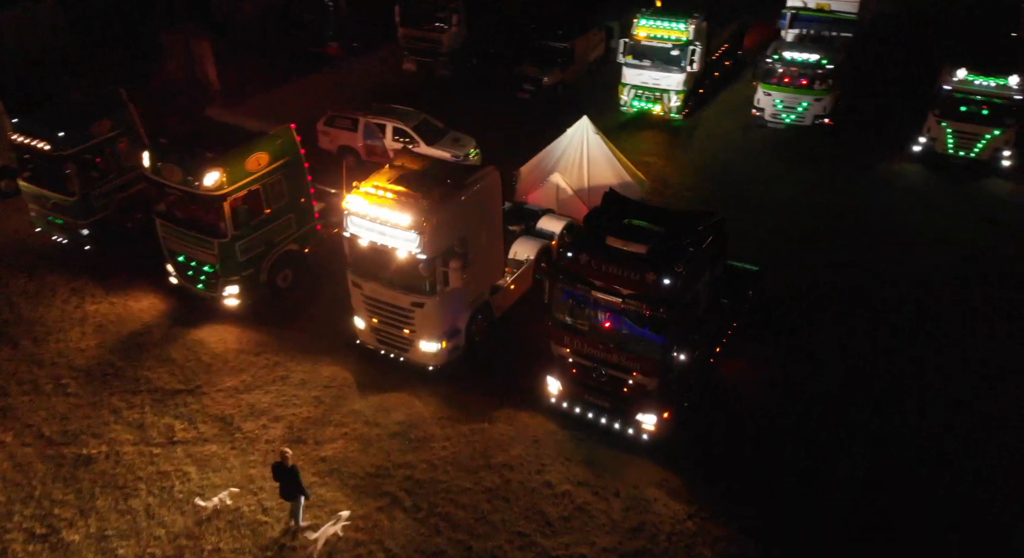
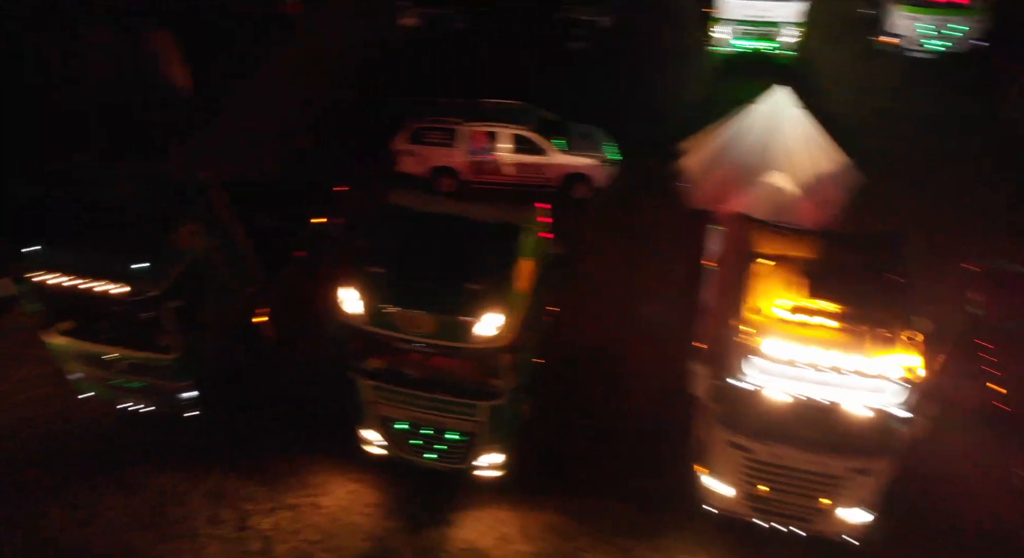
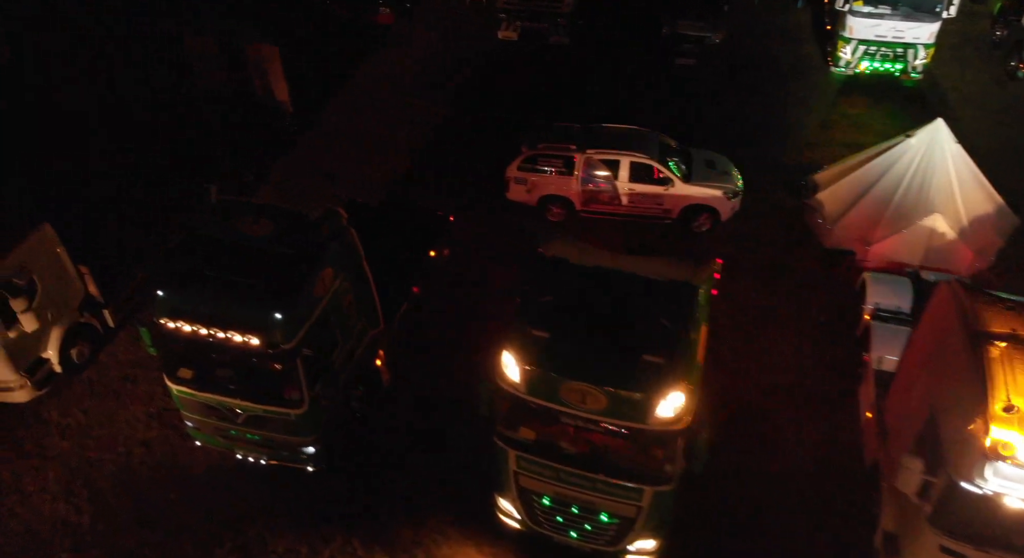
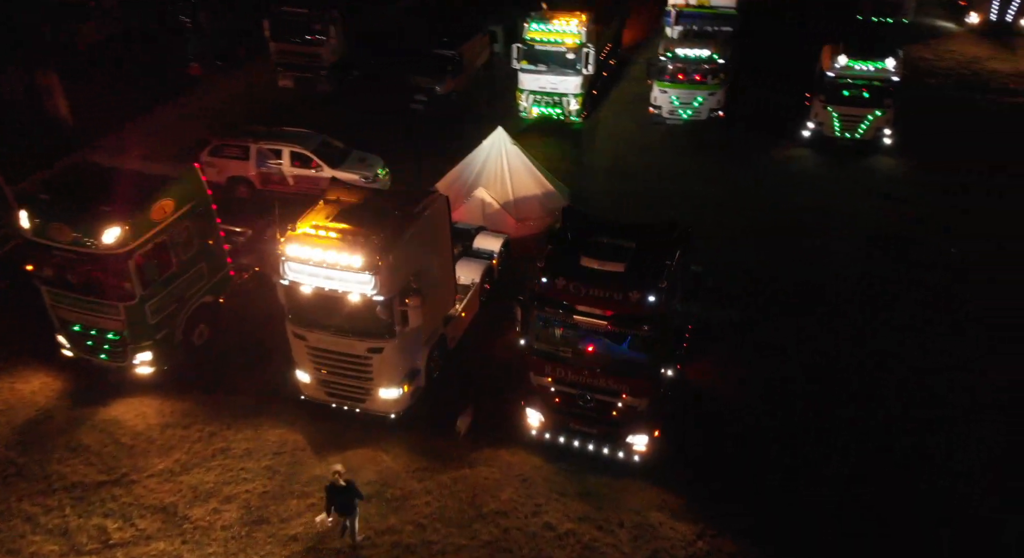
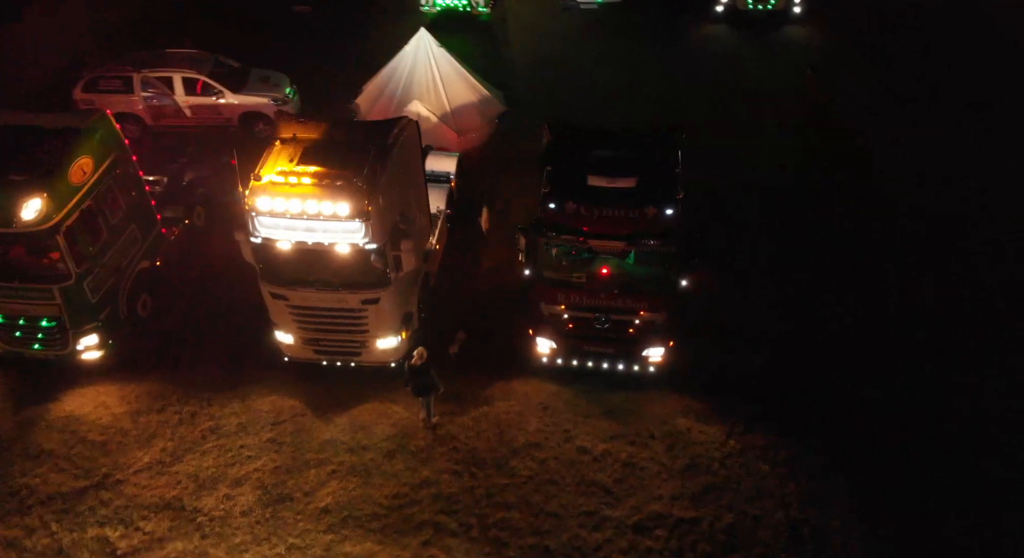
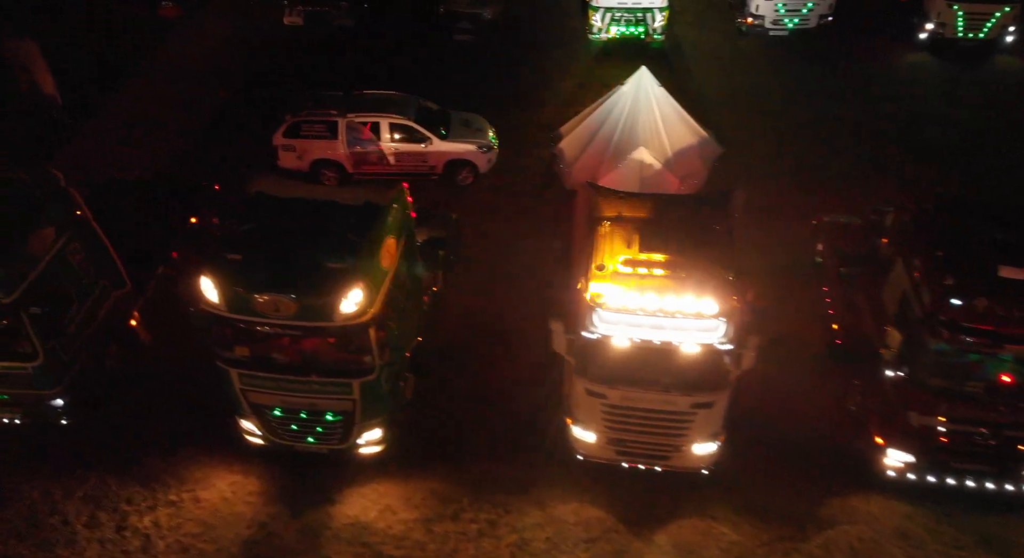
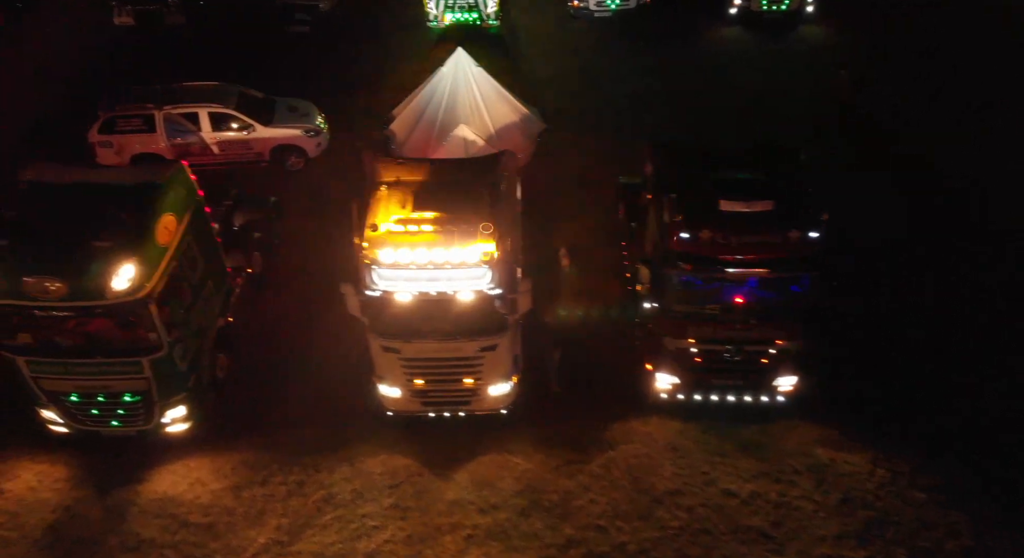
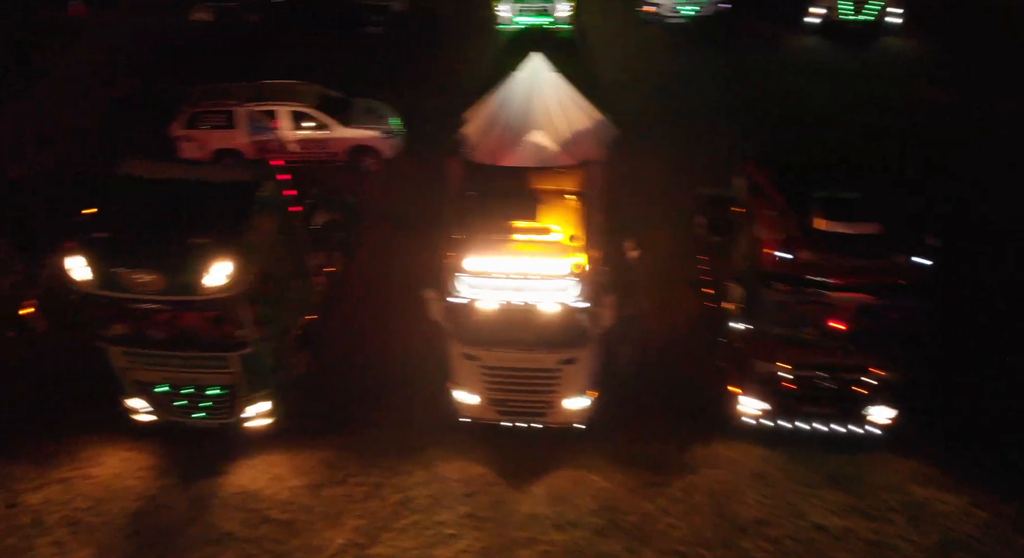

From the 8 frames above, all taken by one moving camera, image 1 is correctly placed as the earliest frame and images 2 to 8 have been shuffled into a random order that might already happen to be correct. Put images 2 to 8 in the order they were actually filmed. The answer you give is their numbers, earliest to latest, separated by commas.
4, 5, 7, 8, 6, 2, 3
